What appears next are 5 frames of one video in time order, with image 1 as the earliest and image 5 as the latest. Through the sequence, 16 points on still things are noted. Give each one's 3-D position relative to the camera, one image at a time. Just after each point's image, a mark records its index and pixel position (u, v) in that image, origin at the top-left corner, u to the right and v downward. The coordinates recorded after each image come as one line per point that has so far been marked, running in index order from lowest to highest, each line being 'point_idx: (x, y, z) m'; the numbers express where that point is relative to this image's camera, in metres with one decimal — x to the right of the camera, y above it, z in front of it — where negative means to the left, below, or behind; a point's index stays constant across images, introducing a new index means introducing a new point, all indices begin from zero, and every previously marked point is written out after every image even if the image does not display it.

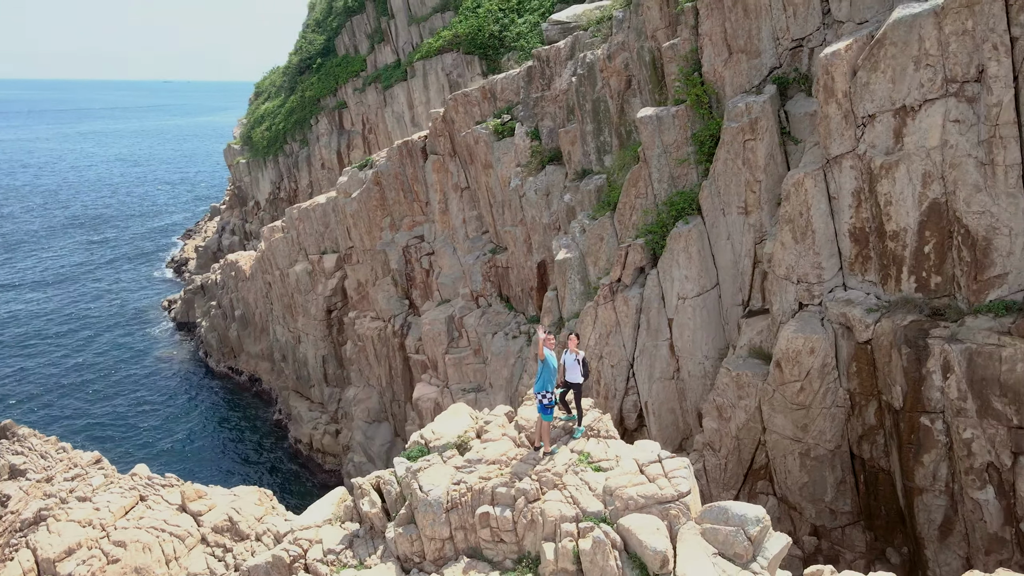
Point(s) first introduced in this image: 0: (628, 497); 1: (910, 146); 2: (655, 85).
0: (+1.4, -2.5, +8.4) m
1: (+6.5, +2.3, +12.0) m
2: (+3.7, +5.2, +18.9) m
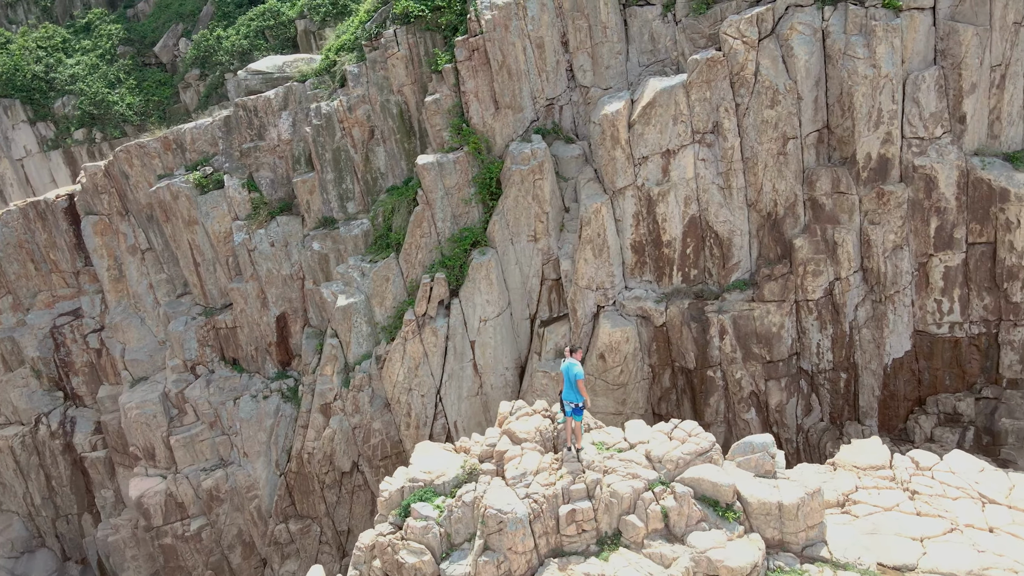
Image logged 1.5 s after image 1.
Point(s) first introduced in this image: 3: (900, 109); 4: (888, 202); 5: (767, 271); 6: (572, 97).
0: (+2.4, -2.5, +10.7) m
1: (+3.7, +2.5, +16.7) m
2: (-3.0, +4.3, +20.6) m
3: (+8.1, +3.7, +15.3) m
4: (+8.0, +1.8, +15.7) m
5: (+5.8, +0.4, +16.7) m
6: (+1.5, +4.8, +18.6) m
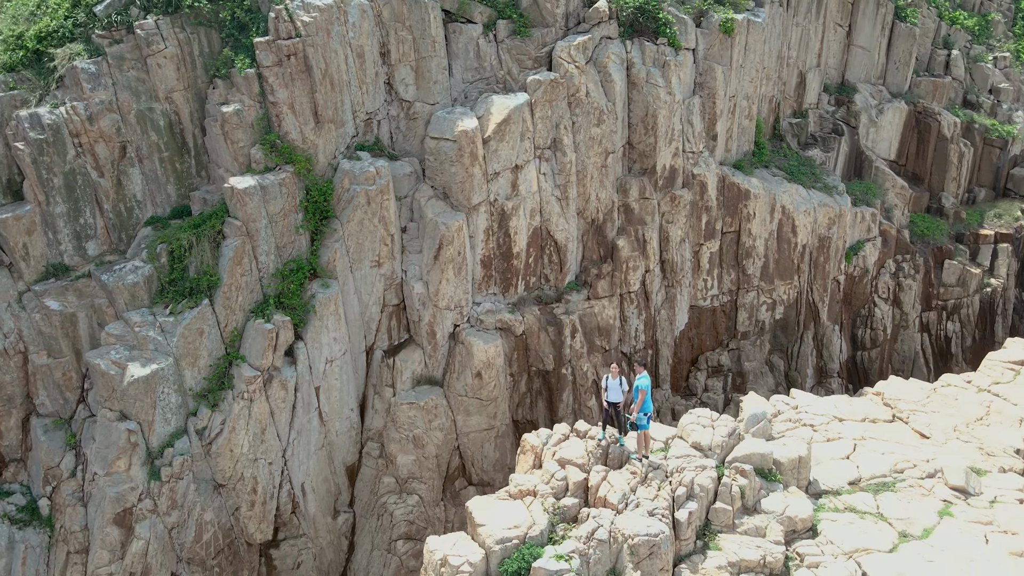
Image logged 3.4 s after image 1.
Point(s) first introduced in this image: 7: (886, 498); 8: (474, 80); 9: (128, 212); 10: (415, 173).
0: (+3.4, -2.6, +12.0) m
1: (+0.2, +2.3, +17.4) m
2: (-7.7, +3.0, +16.5) m
3: (+4.4, +4.1, +19.0) m
4: (+4.3, +2.2, +19.2) m
5: (+2.2, +0.4, +18.8) m
6: (-2.9, +4.2, +17.6) m
7: (+6.4, -3.7, +12.7) m
8: (-0.9, +5.0, +17.7) m
9: (-8.5, +1.7, +16.4) m
10: (-2.3, +2.7, +17.4) m
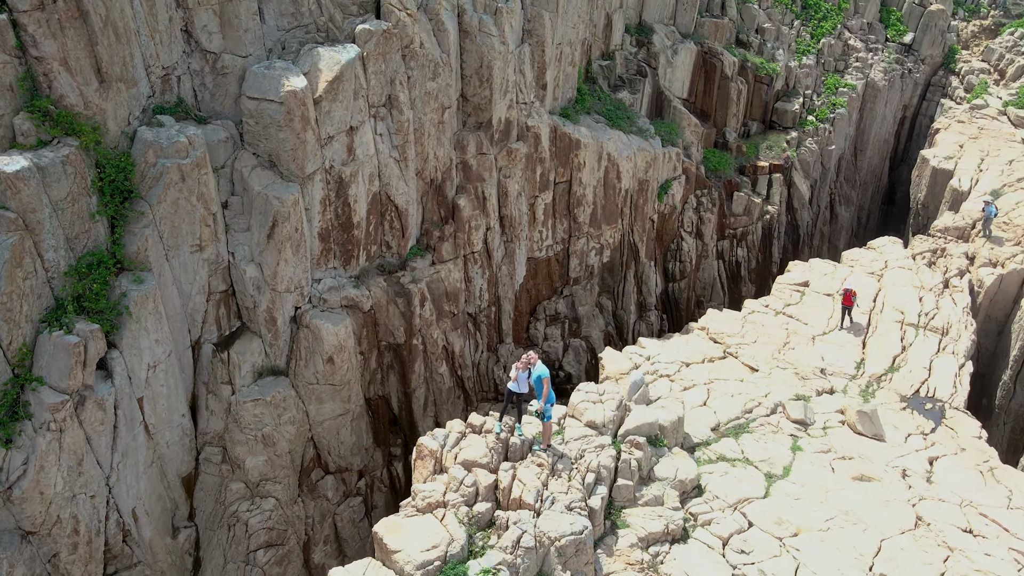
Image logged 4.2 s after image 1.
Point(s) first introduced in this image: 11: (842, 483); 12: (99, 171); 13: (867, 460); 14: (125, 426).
0: (+1.7, -2.1, +12.2) m
1: (-3.3, +2.8, +15.8) m
2: (-10.6, +2.8, +12.5) m
3: (+0.1, +5.2, +18.3) m
4: (0.0, +3.3, +18.8) m
5: (-1.8, +1.3, +17.8) m
6: (-6.5, +4.5, +14.8) m
7: (+4.4, -2.9, +13.8) m
8: (-4.7, +5.5, +15.5) m
9: (-11.3, +1.4, +12.3) m
10: (-5.8, +3.1, +15.0) m
11: (+5.8, -3.4, +12.9) m
12: (-7.6, +2.1, +13.4) m
13: (+6.7, -3.2, +13.8) m
14: (-7.3, -2.6, +13.8) m
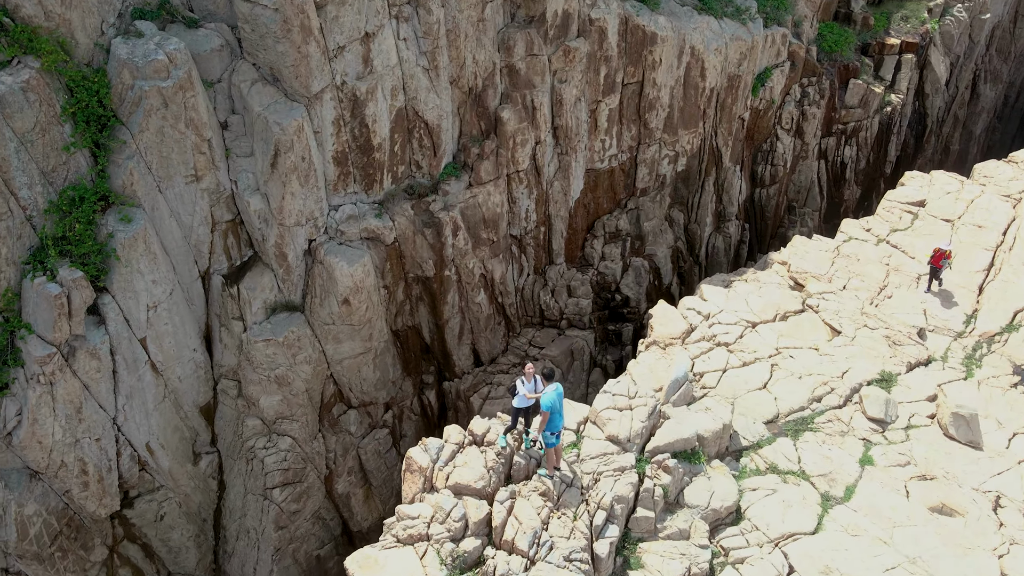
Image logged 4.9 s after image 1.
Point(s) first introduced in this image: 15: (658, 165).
0: (+1.8, -2.0, +10.3) m
1: (-2.4, +4.0, +13.3) m
2: (-10.1, +3.7, +11.0) m
3: (+1.3, +6.6, +14.7) m
4: (+1.3, +4.9, +15.6) m
5: (-0.7, +2.9, +15.4) m
6: (-5.7, +5.6, +12.3) m
7: (+4.7, -2.5, +11.8) m
8: (-3.7, +6.6, +12.5) m
9: (-10.9, +2.4, +11.2) m
10: (-5.0, +4.2, +12.8) m
11: (+6.0, -3.3, +10.9) m
12: (-7.0, +3.1, +11.6) m
13: (+6.9, -3.0, +11.5) m
14: (-6.9, -1.5, +13.1) m
15: (+3.8, +3.2, +19.1) m
